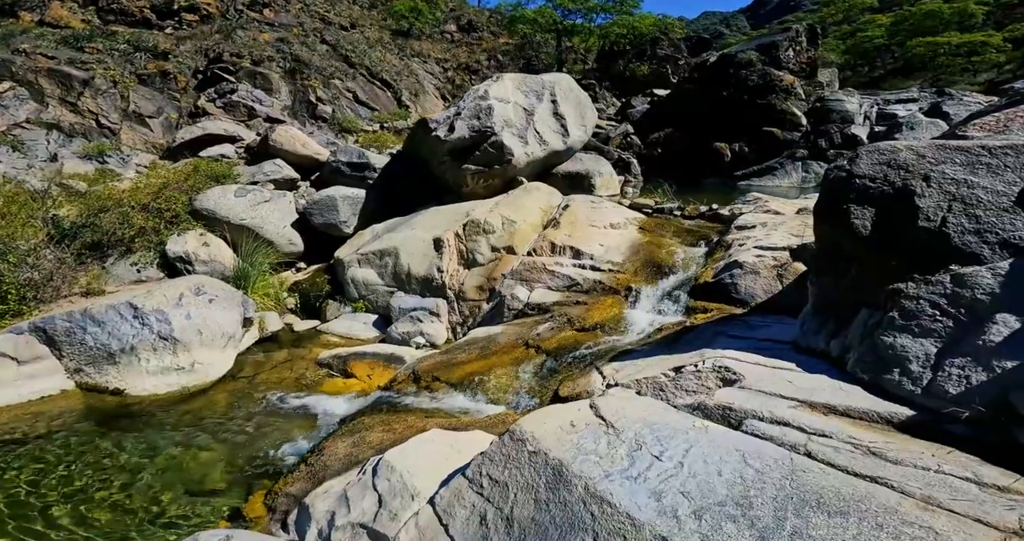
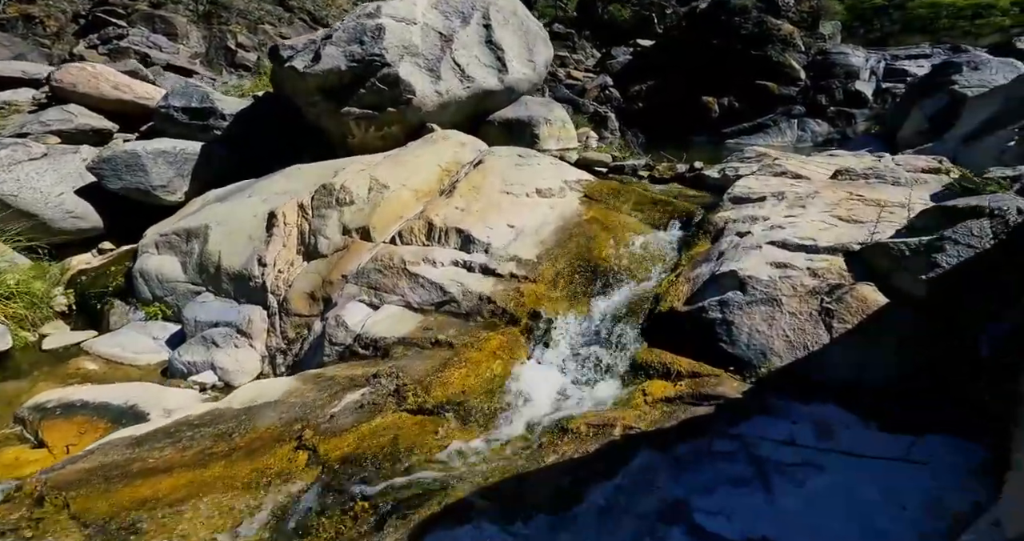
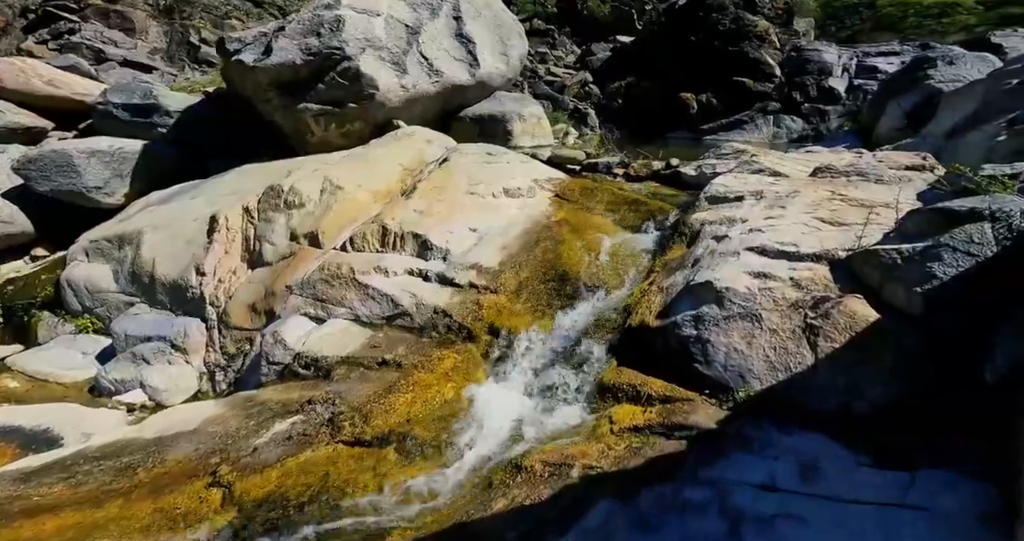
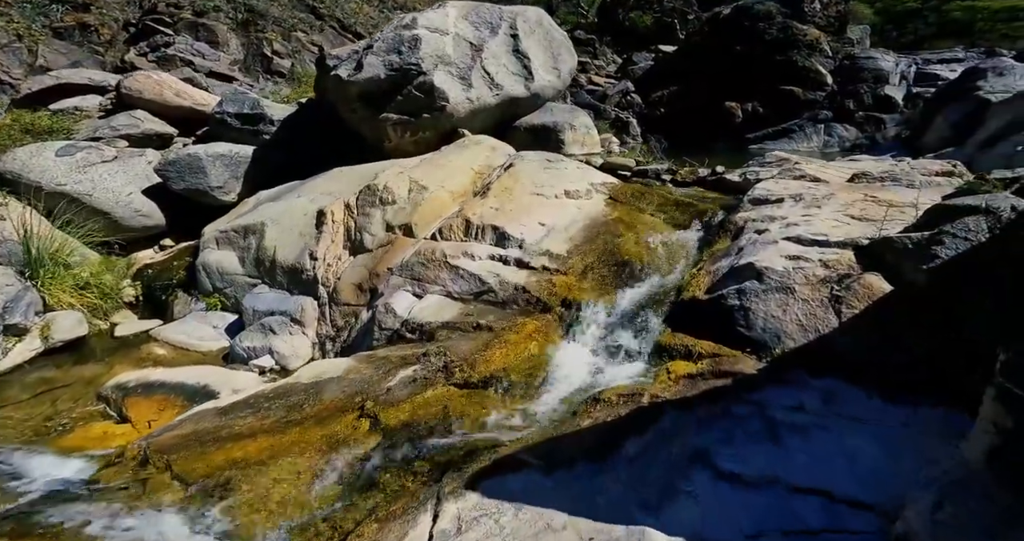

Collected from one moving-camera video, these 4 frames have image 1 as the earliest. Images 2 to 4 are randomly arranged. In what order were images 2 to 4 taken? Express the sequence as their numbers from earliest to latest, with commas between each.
4, 2, 3
